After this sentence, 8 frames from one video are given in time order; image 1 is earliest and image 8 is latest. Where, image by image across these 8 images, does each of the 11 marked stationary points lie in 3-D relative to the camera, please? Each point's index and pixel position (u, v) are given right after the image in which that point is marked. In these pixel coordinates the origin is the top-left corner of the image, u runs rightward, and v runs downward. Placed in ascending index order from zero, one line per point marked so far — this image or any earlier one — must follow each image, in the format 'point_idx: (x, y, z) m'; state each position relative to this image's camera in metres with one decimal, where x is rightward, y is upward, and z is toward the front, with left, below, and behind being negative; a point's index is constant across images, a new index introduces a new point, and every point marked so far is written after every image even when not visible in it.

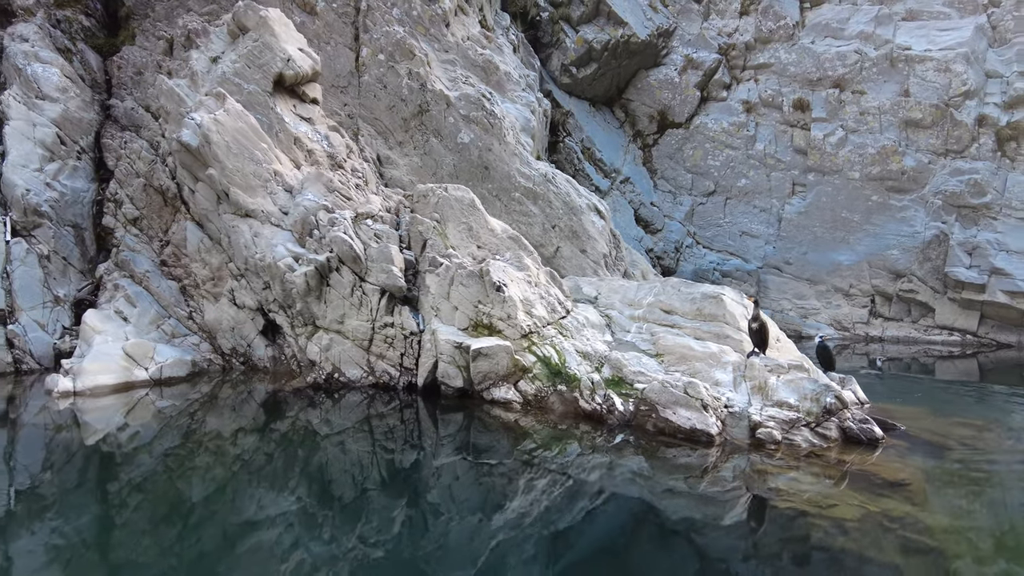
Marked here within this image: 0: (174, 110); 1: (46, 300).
0: (-8.1, +4.3, +16.7) m
1: (-10.7, -0.3, +15.6) m
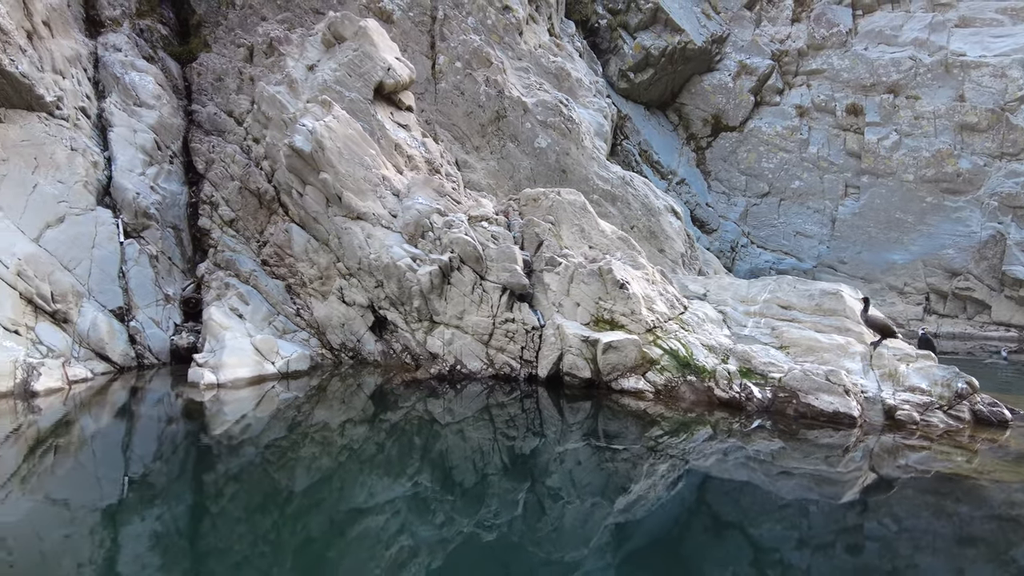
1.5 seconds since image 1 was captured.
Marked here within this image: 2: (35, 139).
0: (-6.0, +4.4, +17.5) m
1: (-8.5, -0.2, +16.4) m
2: (-11.7, +3.7, +16.7) m
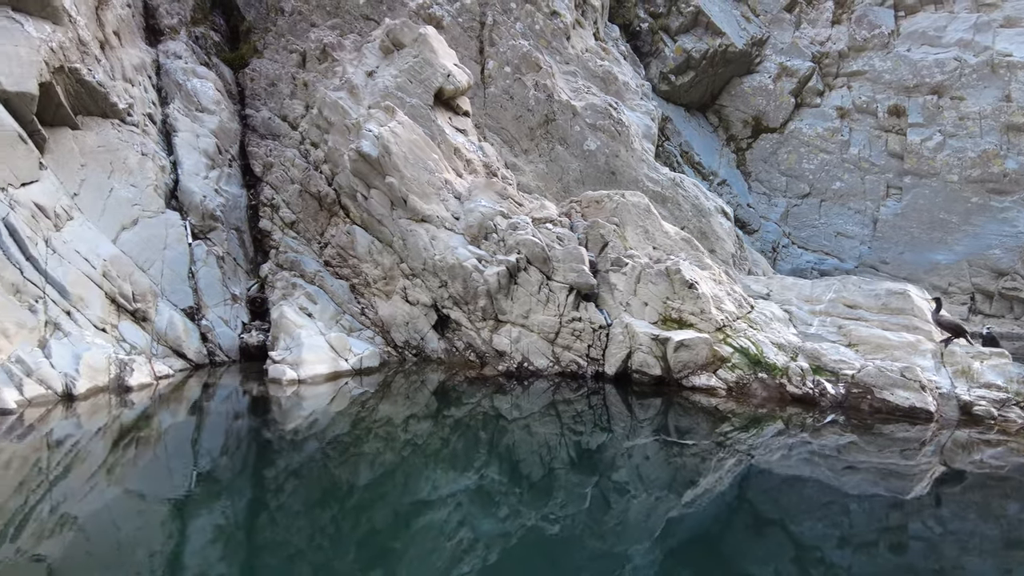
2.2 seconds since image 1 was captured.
0: (-4.5, +4.4, +18.1) m
1: (-7.1, -0.2, +17.0) m
2: (-10.3, +3.7, +17.4) m
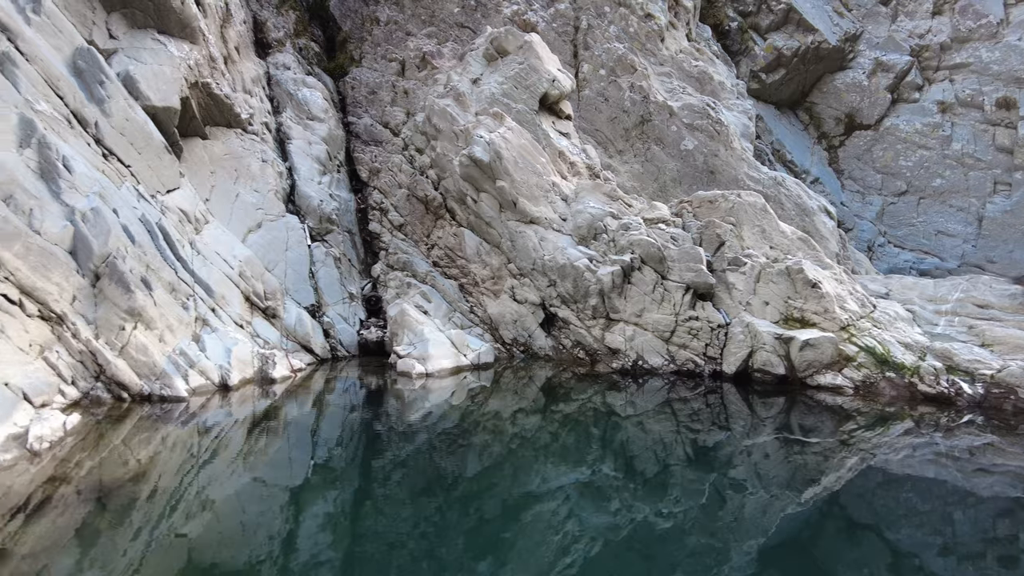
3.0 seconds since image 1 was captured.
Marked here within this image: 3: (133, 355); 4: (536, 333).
0: (-1.8, +4.4, +18.8) m
1: (-4.5, -0.2, +17.9) m
2: (-7.6, +3.7, +18.6) m
3: (-6.4, -1.1, +11.7) m
4: (+0.6, -1.1, +16.5) m
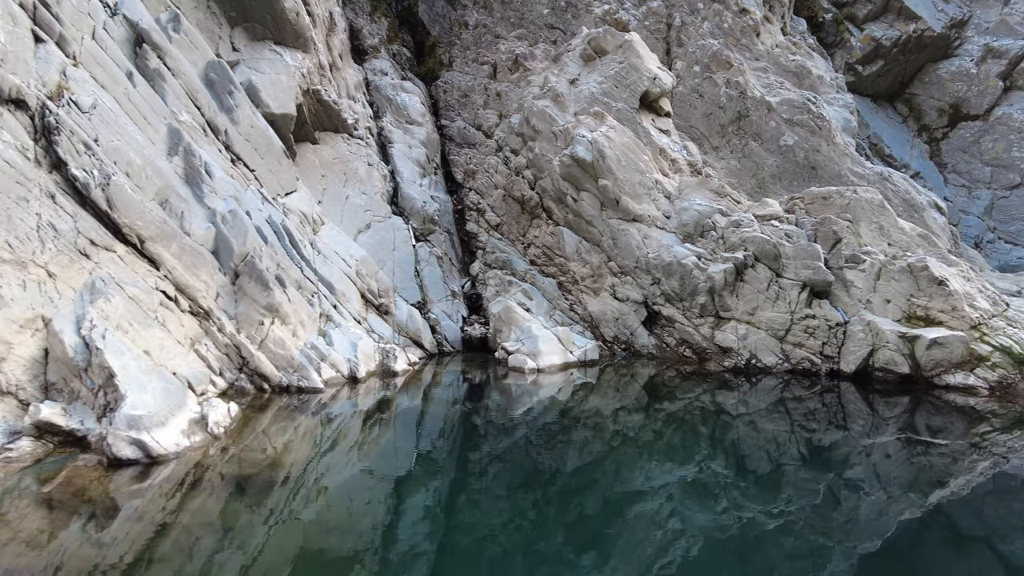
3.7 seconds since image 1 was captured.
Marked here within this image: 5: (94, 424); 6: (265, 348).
0: (+0.9, +4.4, +19.0) m
1: (-1.8, -0.2, +18.5) m
2: (-4.9, +3.7, +19.4) m
3: (-4.3, -1.1, +12.4) m
4: (+3.1, -1.0, +16.5) m
5: (-4.9, -1.6, +8.1) m
6: (-4.4, -1.1, +12.3) m
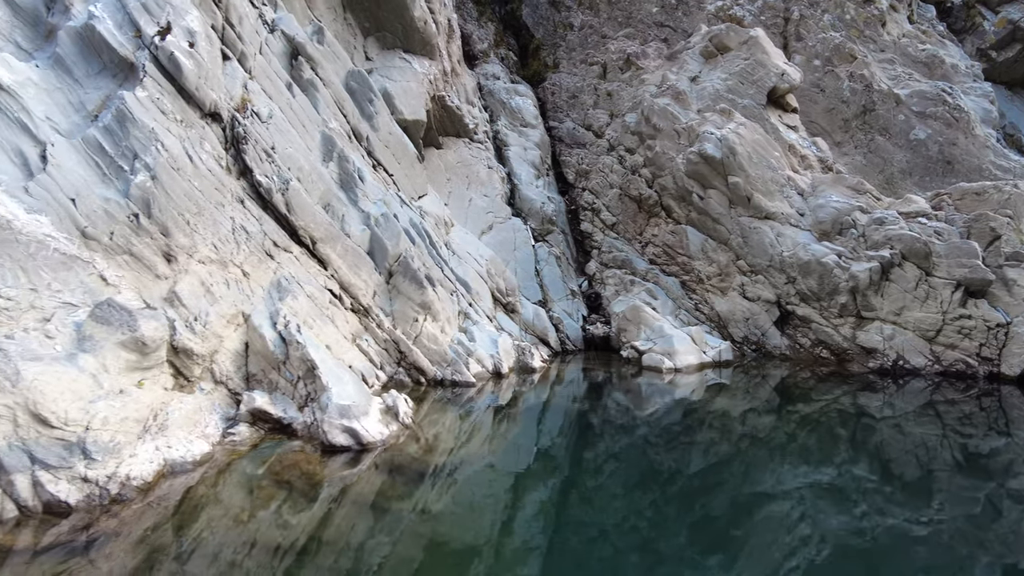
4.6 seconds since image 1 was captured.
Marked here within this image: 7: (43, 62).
0: (+4.3, +4.5, +19.0) m
1: (+1.5, -0.2, +18.7) m
2: (-1.4, +3.7, +20.0) m
3: (-1.6, -1.1, +12.9) m
4: (+6.2, -1.0, +16.2) m
5: (-2.7, -1.6, +8.7) m
6: (-1.7, -1.0, +12.9) m
7: (-6.4, +3.1, +9.2) m
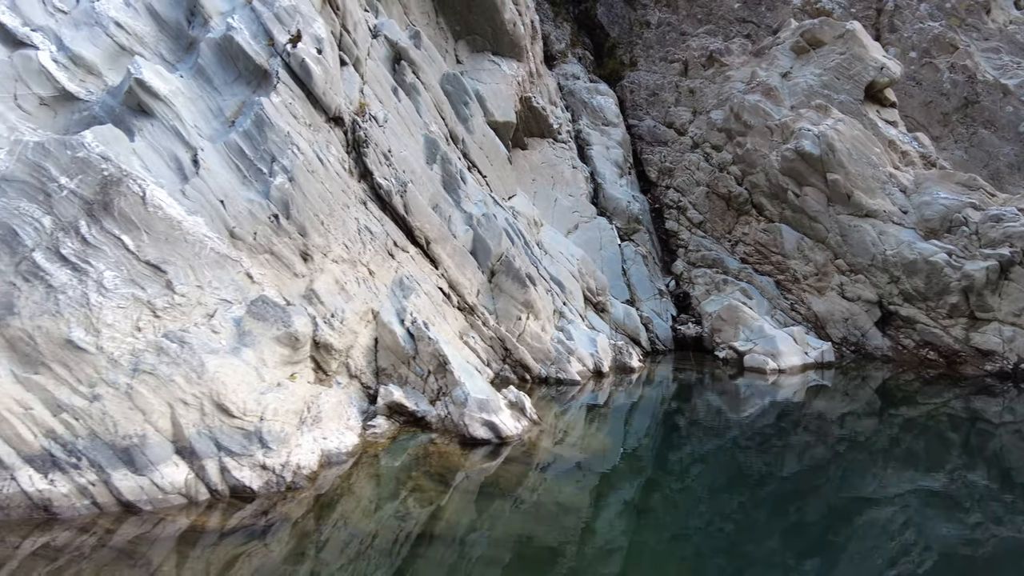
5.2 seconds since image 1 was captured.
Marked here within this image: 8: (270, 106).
0: (+6.7, +4.5, +18.6) m
1: (+3.9, -0.1, +18.5) m
2: (+1.1, +3.8, +20.0) m
3: (+0.3, -1.0, +13.1) m
4: (+8.4, -1.0, +15.7) m
5: (-1.1, -1.6, +9.0) m
6: (+0.2, -1.0, +13.0) m
7: (-4.7, +3.1, +9.8) m
8: (-3.4, +2.6, +9.6) m
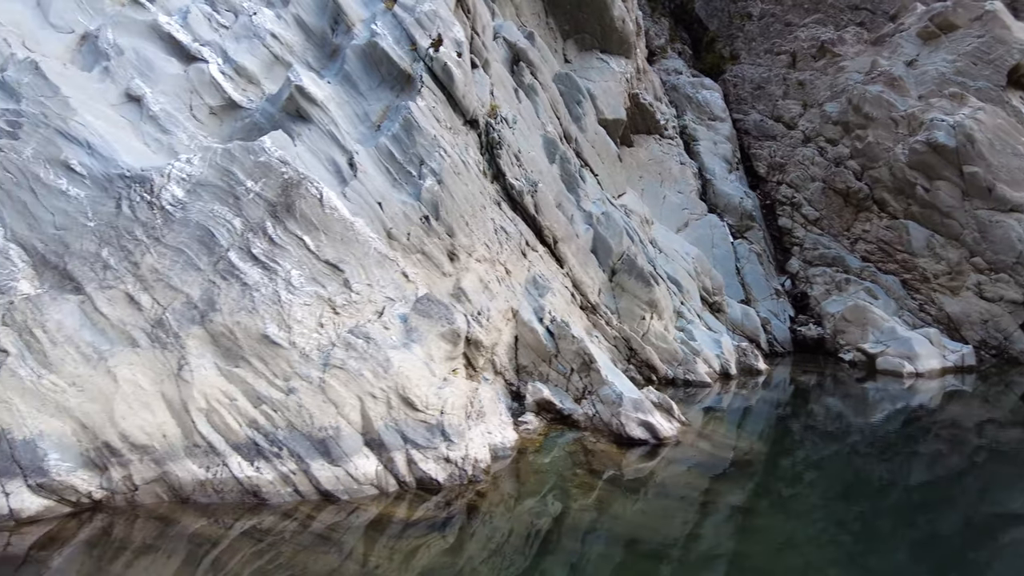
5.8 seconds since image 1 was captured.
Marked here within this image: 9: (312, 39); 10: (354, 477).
0: (+9.7, +4.5, +17.6) m
1: (+6.9, -0.1, +17.9) m
2: (+4.3, +3.8, +19.7) m
3: (+2.7, -1.0, +12.9) m
4: (+11.0, -1.0, +14.6) m
5: (+0.8, -1.5, +9.0) m
6: (+2.6, -1.0, +12.8) m
7: (-2.6, +3.1, +10.1) m
8: (-1.4, +2.6, +9.8) m
9: (-3.1, +3.9, +10.7) m
10: (-1.5, -1.7, +6.2) m
